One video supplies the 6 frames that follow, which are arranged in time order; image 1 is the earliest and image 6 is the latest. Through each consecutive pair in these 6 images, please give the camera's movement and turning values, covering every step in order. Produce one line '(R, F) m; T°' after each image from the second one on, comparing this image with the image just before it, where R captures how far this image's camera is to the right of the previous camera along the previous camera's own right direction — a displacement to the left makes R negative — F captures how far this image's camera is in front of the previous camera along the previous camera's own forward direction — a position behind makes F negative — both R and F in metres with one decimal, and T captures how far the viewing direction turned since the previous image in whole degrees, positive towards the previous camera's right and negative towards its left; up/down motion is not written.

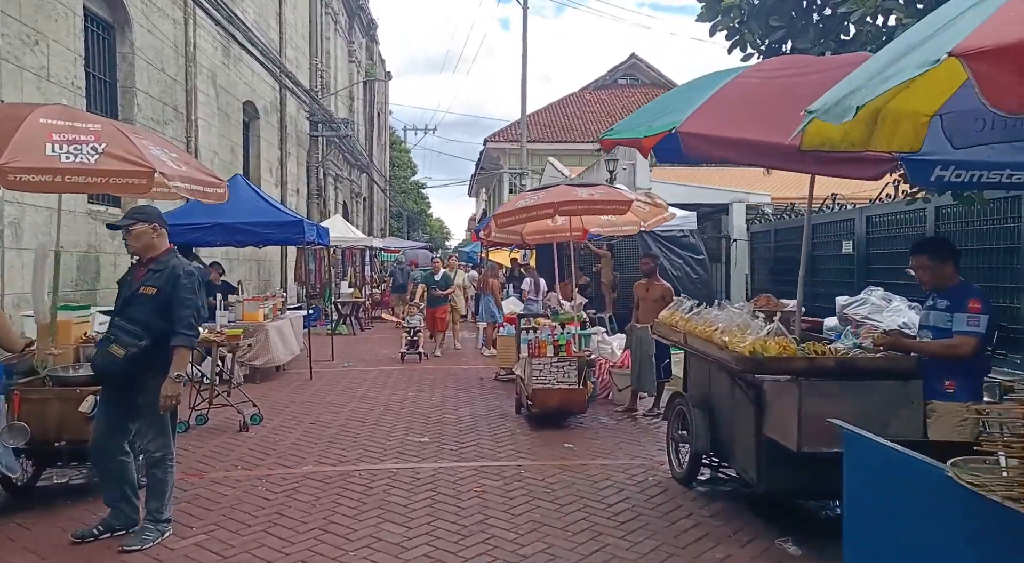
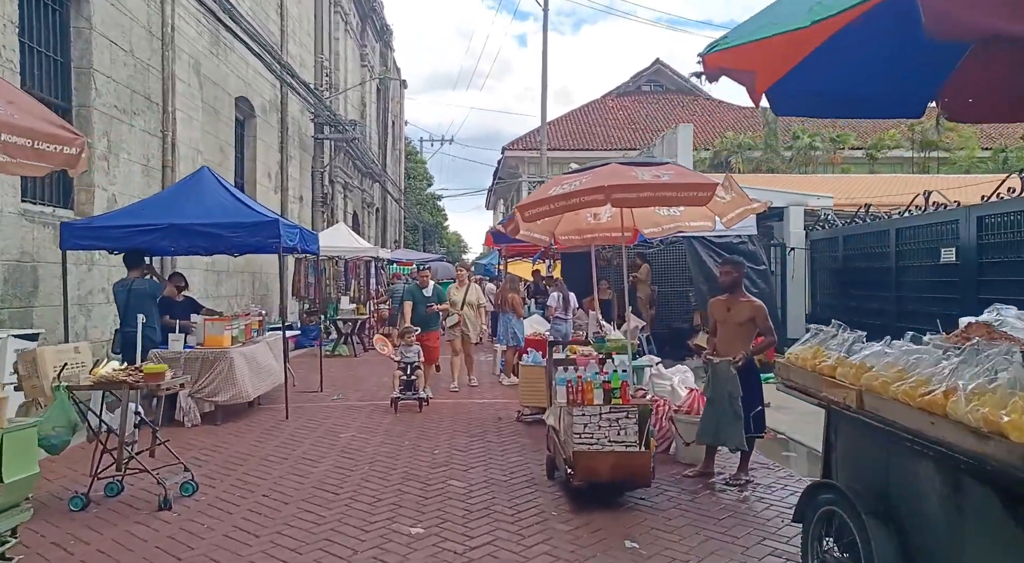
(-0.1, +2.2) m; -1°
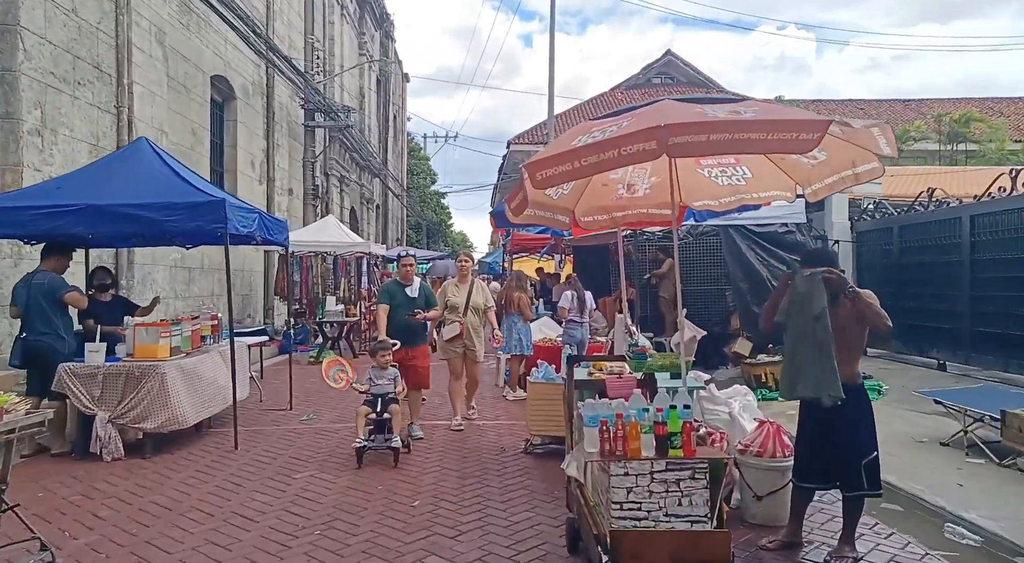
(0.0, +1.8) m; 0°
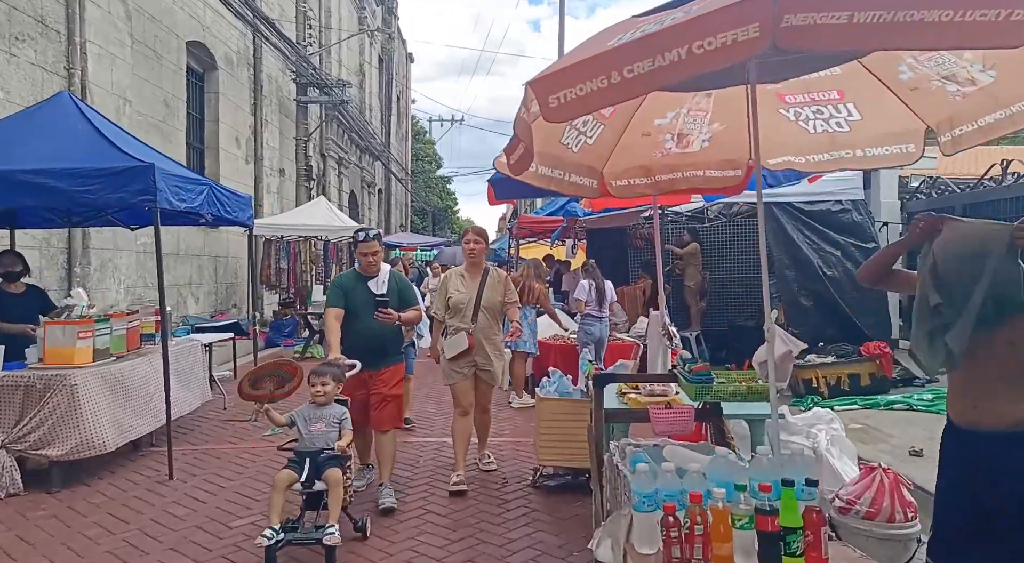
(0.0, +1.5) m; -1°
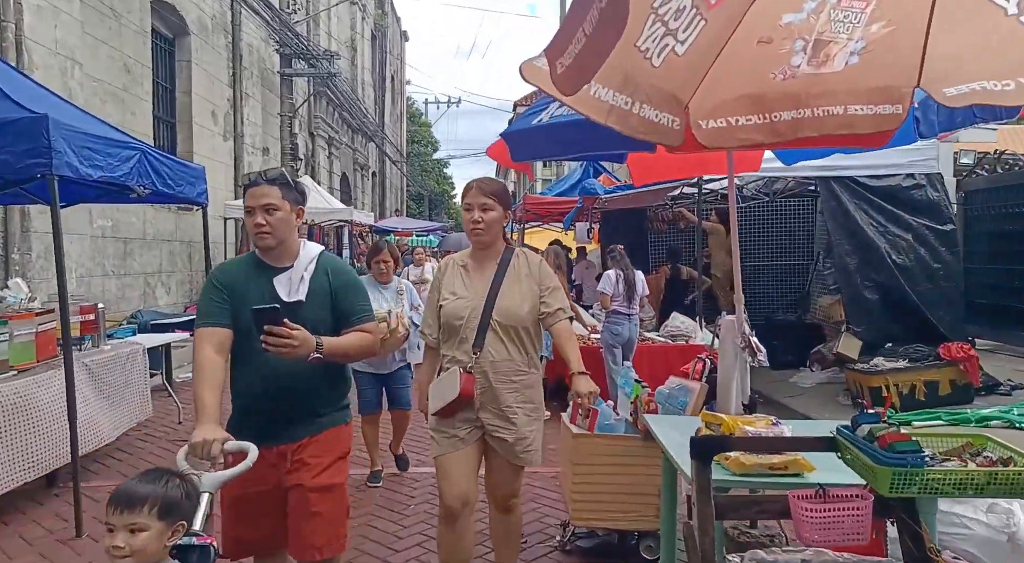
(-0.1, +1.4) m; 0°
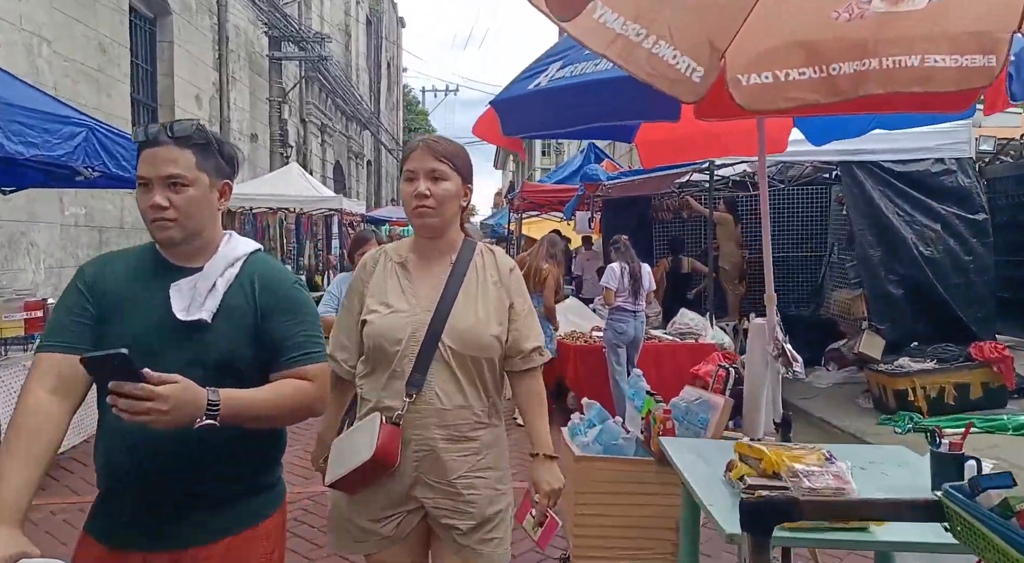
(0.0, +0.6) m; 0°
